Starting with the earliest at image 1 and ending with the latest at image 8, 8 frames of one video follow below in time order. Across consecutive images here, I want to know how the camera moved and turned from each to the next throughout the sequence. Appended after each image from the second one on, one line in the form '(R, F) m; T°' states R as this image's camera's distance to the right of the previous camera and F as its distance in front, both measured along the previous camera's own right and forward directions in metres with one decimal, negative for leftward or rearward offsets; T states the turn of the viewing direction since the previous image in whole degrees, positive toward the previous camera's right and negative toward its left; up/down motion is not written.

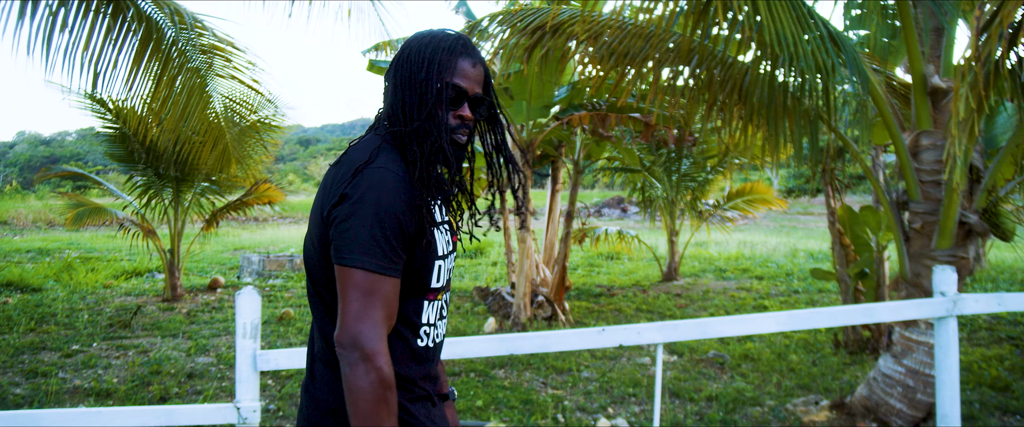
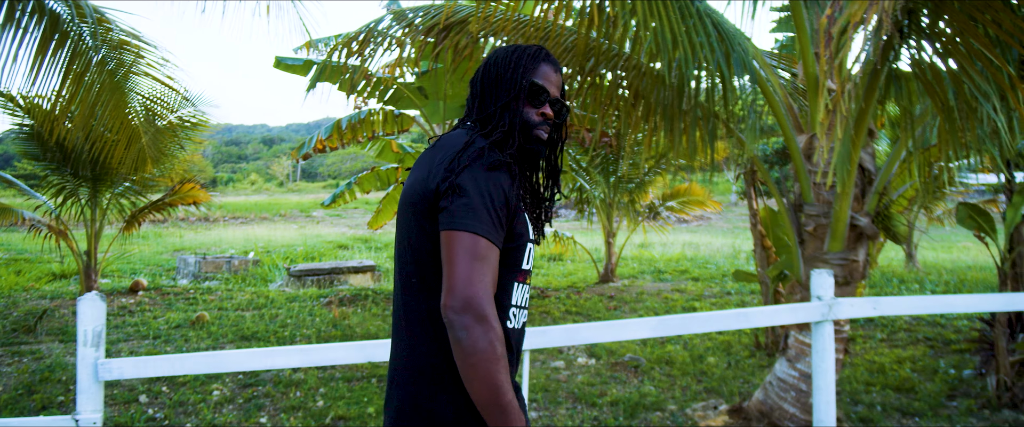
(+0.4, +0.1) m; +3°
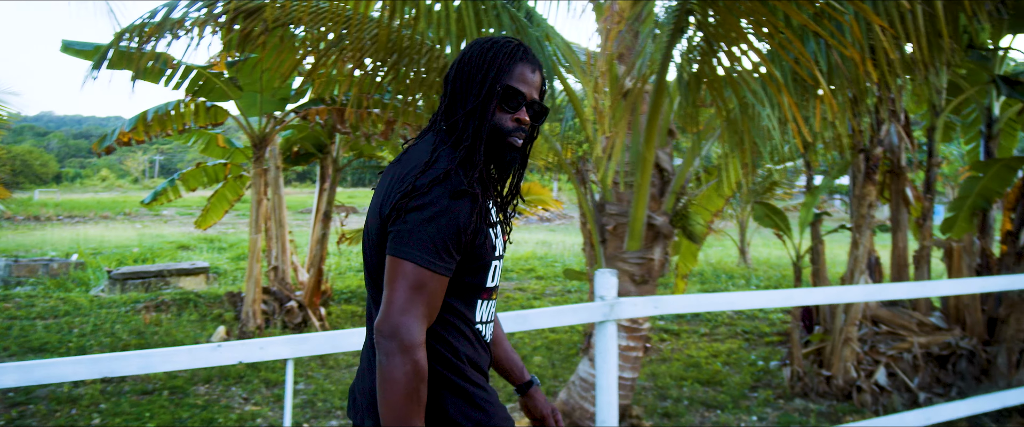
(+0.4, +0.1) m; +9°
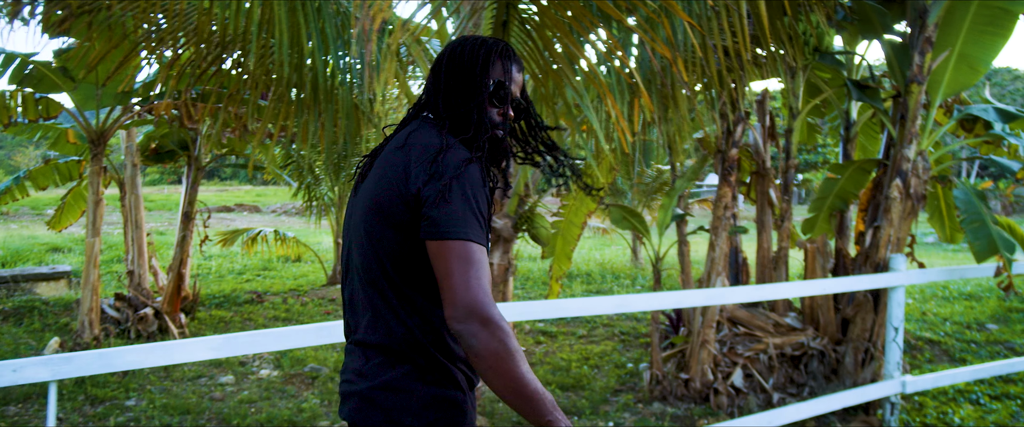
(+0.4, +0.2) m; +6°
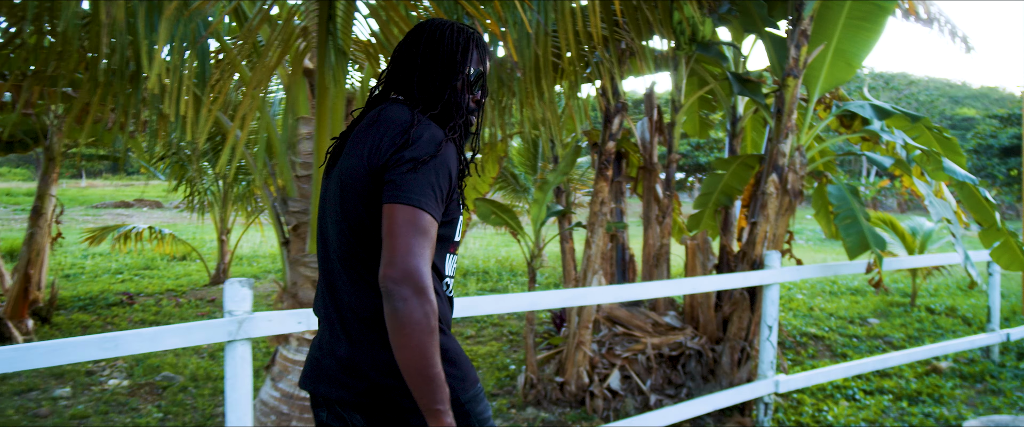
(+0.3, +0.2) m; +6°
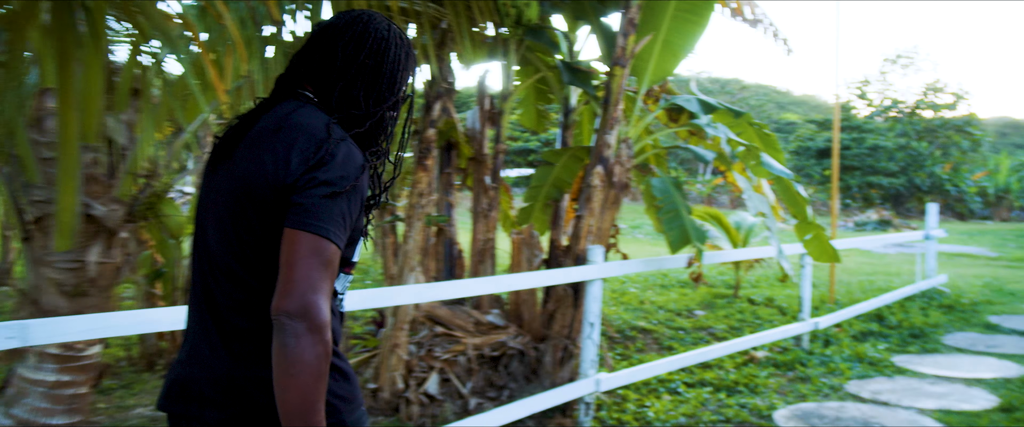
(+0.2, +0.3) m; +11°
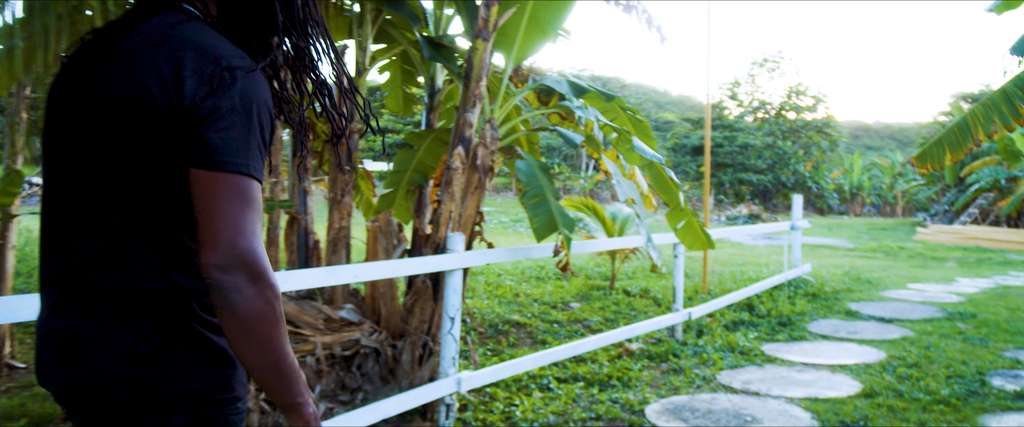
(+0.2, +0.3) m; +8°
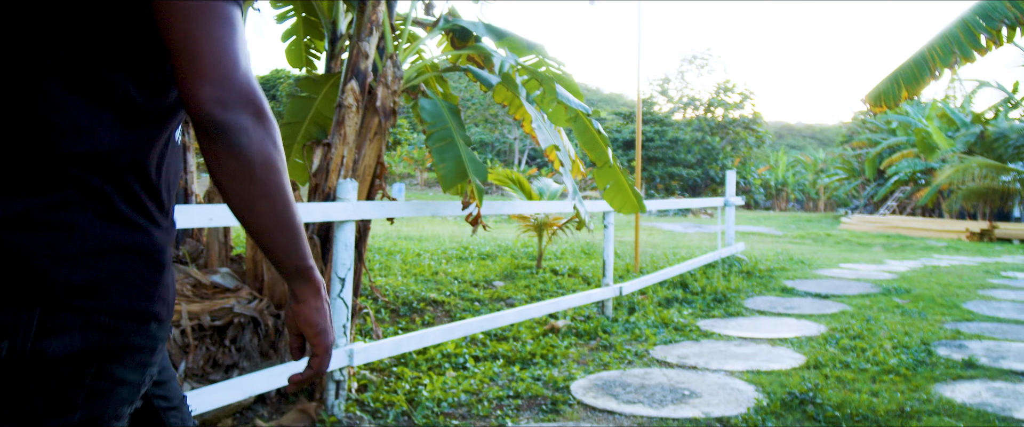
(+0.1, +0.5) m; +5°
